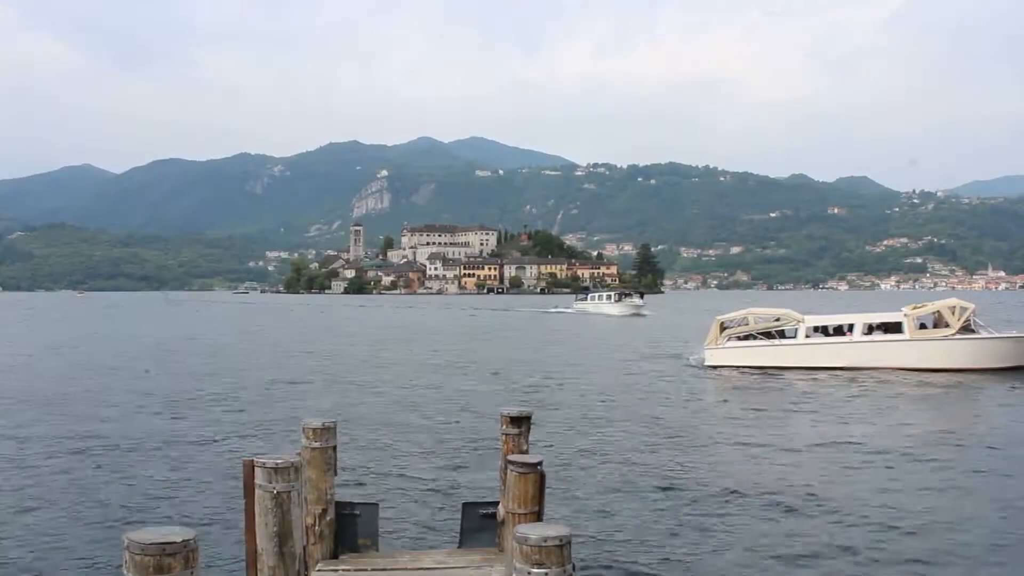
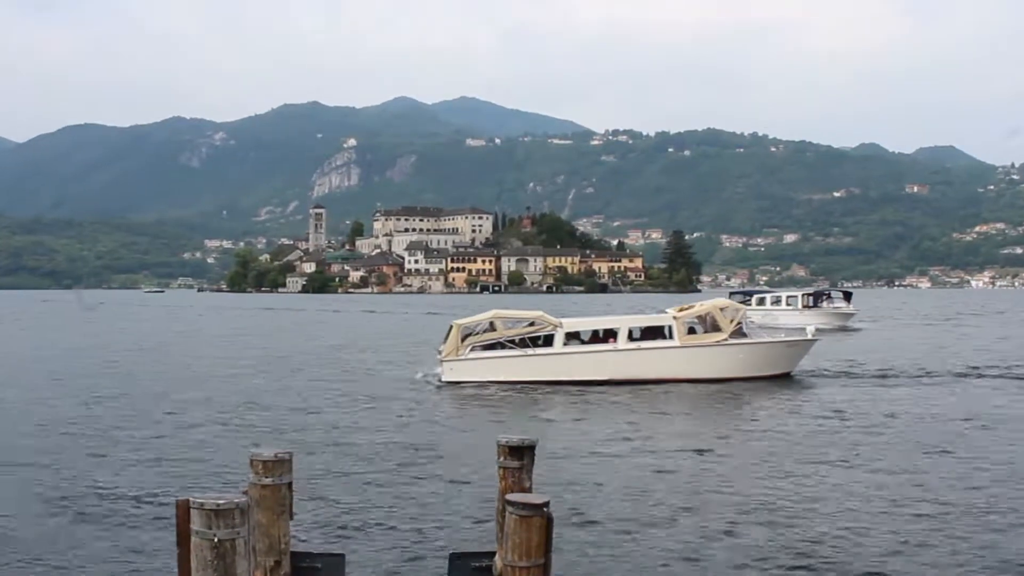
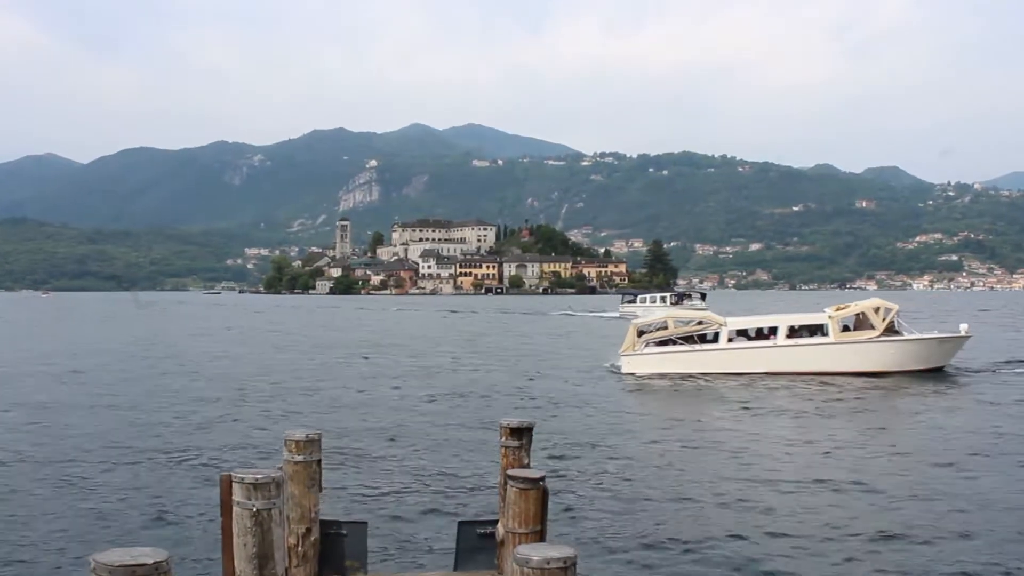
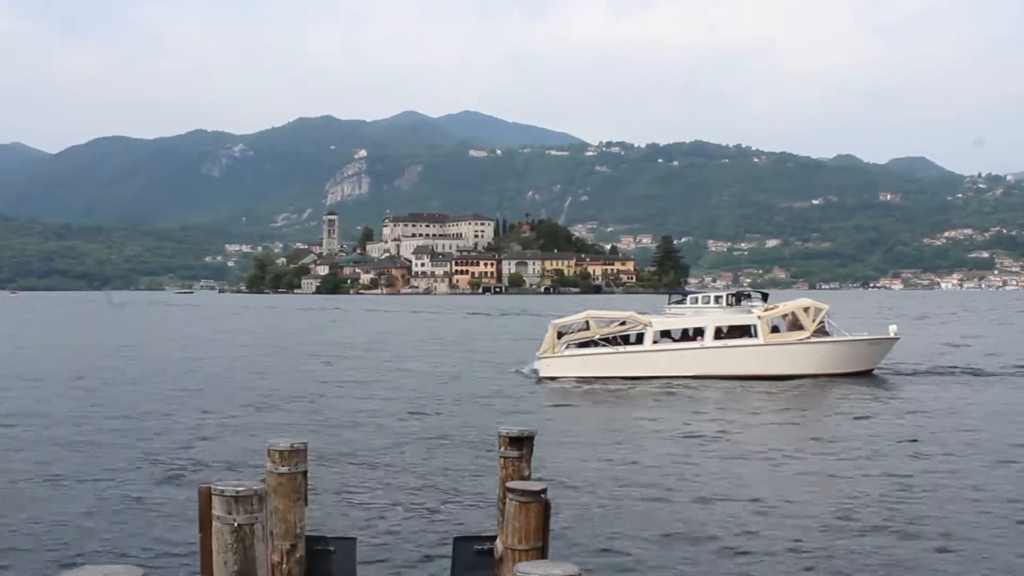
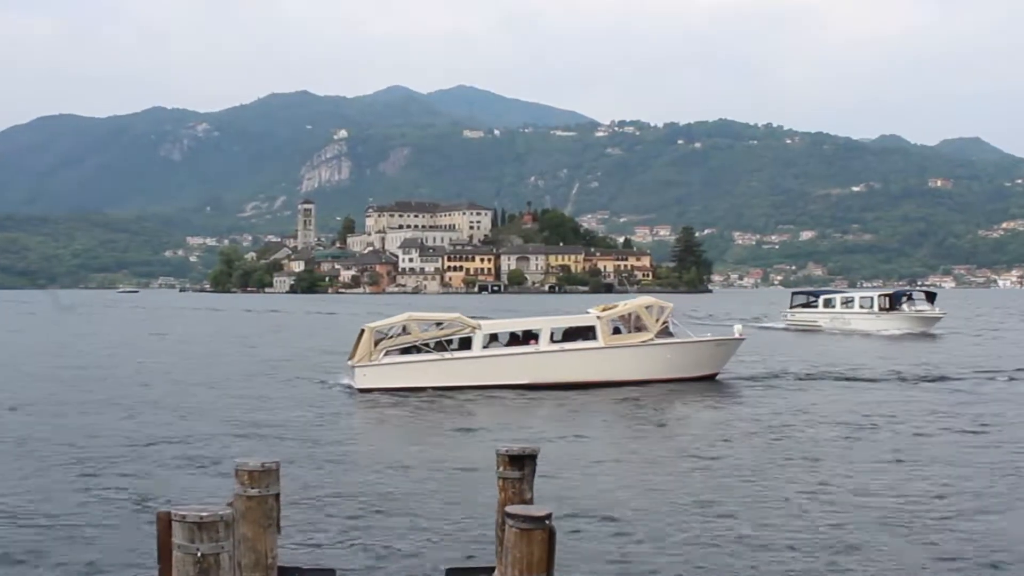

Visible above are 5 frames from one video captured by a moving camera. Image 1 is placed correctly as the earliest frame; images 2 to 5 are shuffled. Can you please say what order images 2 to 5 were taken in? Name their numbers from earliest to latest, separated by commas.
3, 4, 2, 5
